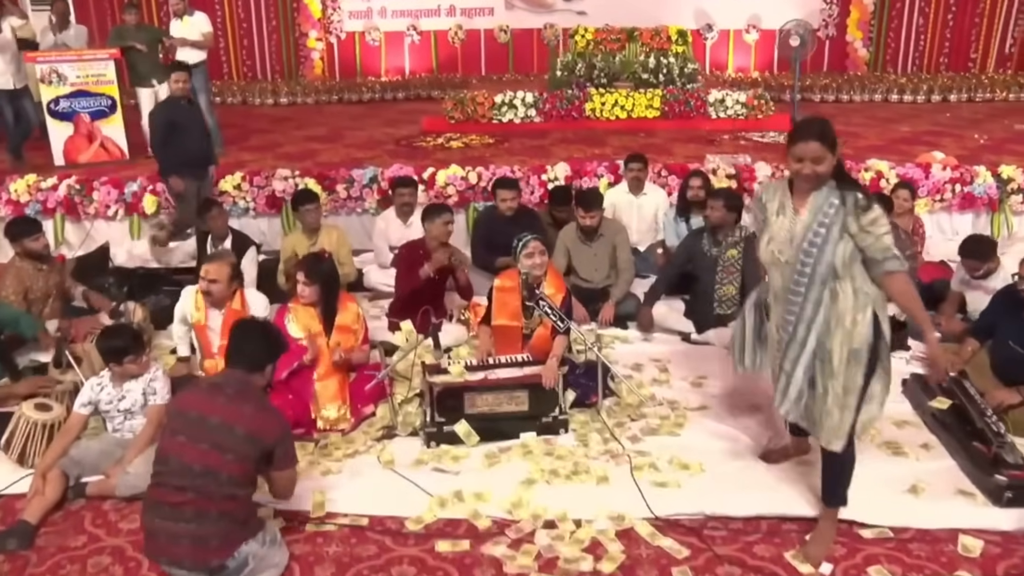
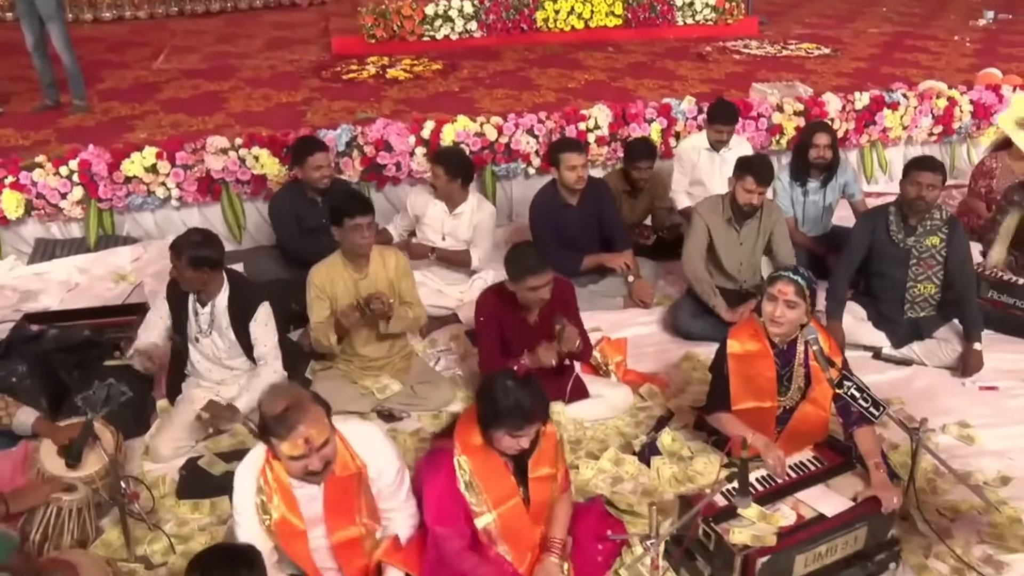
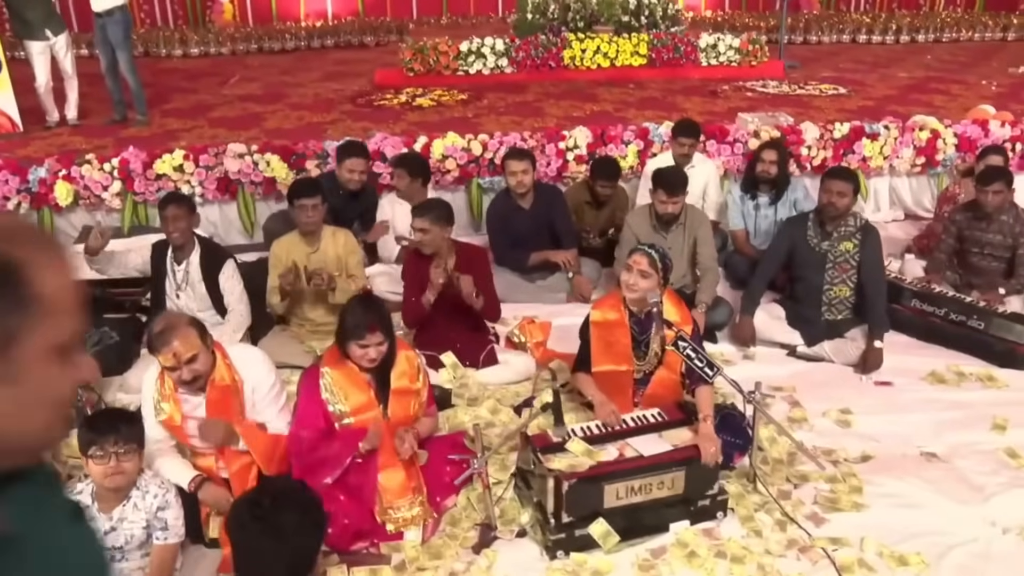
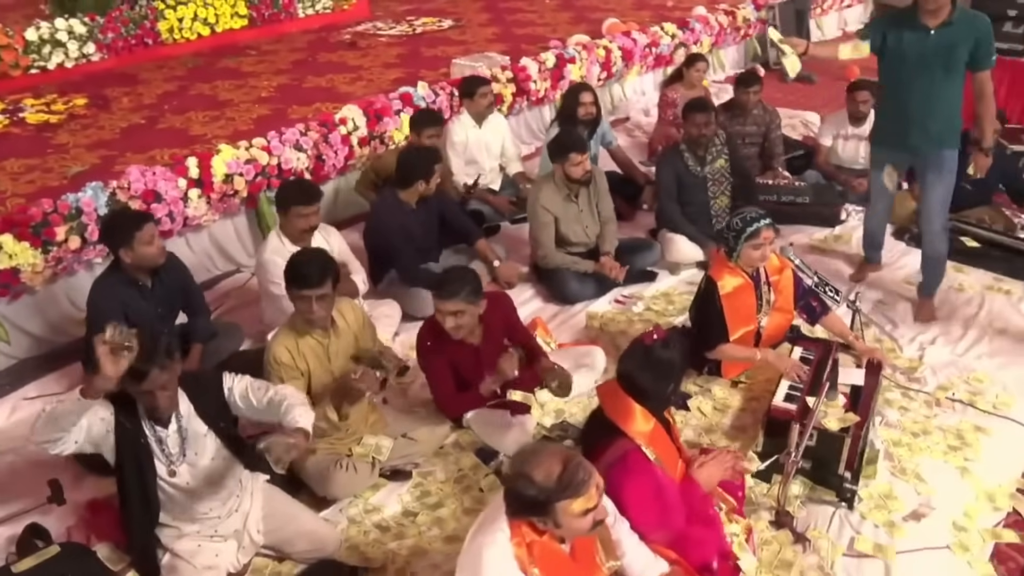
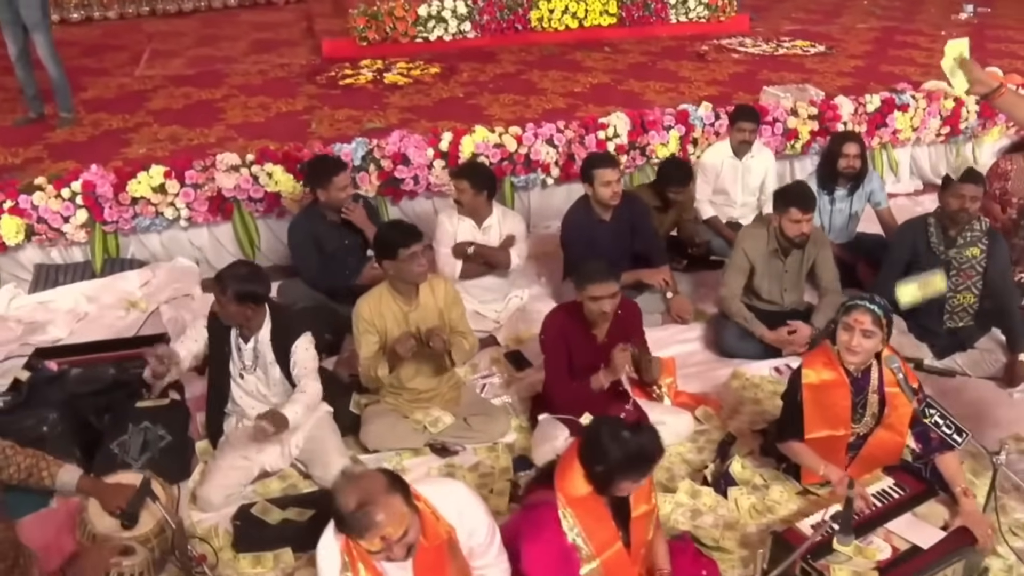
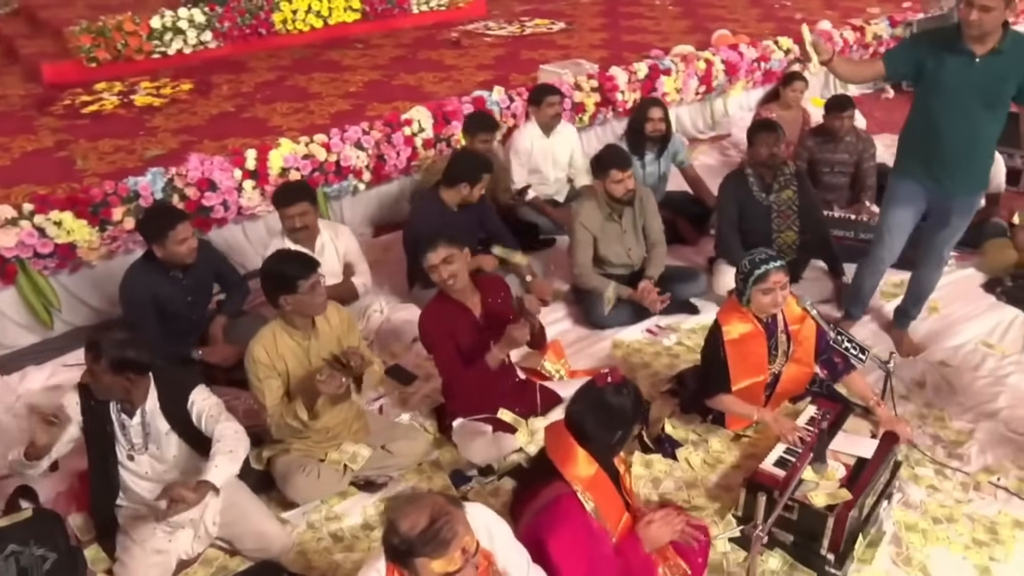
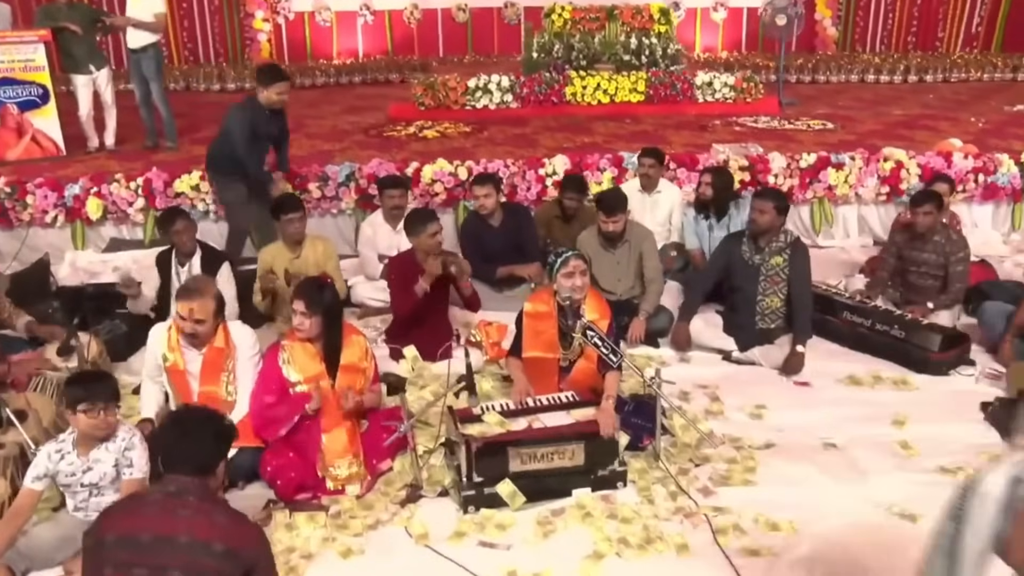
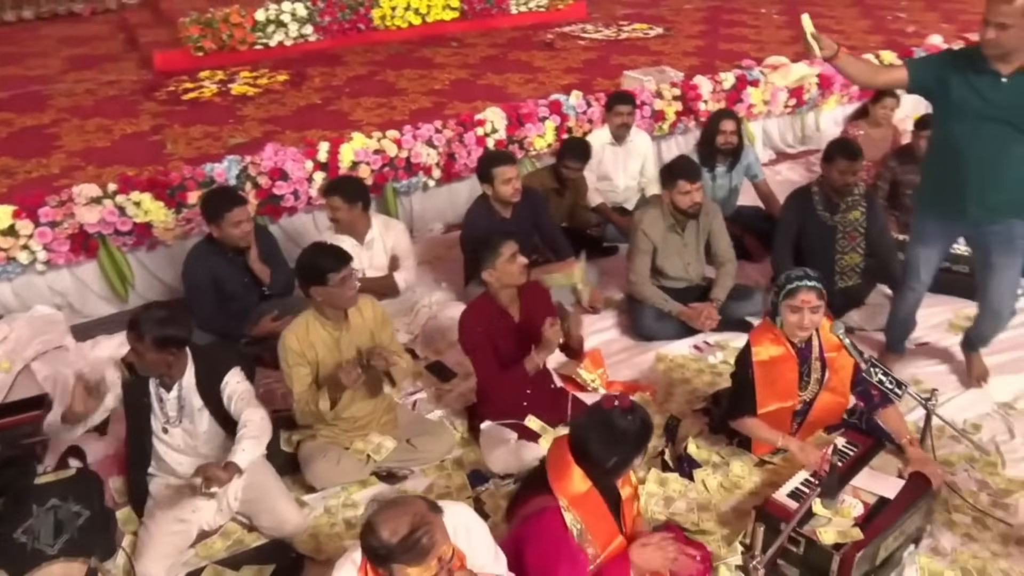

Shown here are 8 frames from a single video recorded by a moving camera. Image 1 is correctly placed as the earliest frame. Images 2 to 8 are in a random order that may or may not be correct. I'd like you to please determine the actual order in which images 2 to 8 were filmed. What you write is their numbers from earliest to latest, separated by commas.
7, 3, 2, 5, 8, 6, 4
